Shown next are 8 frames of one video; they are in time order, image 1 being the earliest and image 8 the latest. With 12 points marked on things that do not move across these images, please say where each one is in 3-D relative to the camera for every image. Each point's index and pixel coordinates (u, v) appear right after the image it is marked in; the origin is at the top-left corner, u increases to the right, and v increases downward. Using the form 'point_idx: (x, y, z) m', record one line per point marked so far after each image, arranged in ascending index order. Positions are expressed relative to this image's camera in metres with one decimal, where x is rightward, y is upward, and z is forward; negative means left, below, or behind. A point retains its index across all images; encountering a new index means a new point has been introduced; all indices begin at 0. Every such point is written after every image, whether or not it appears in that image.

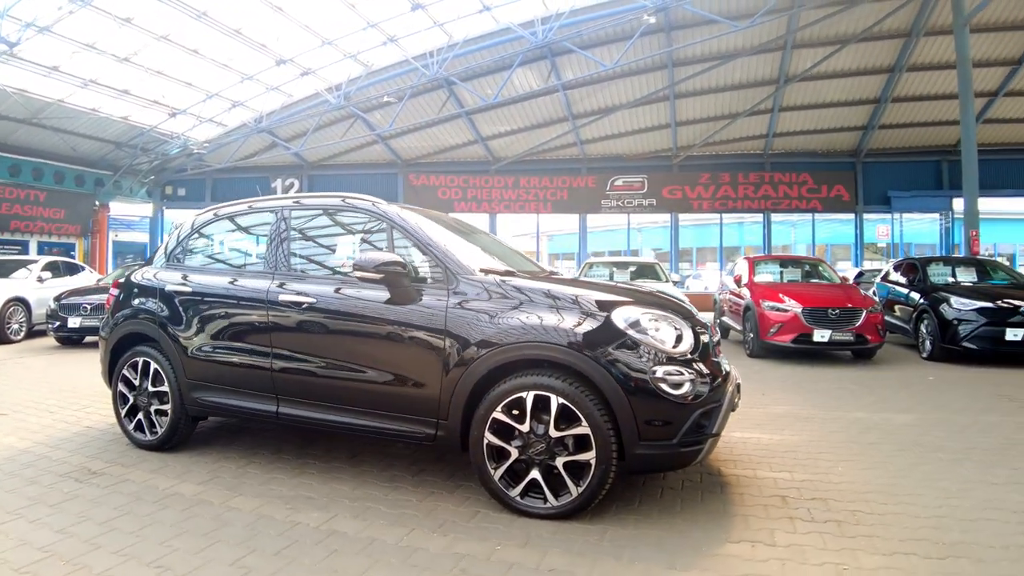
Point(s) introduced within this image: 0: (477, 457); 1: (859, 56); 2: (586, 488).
0: (-0.1, -0.8, +2.8) m
1: (+9.1, +6.1, +15.0) m
2: (+0.4, -0.9, +2.6) m
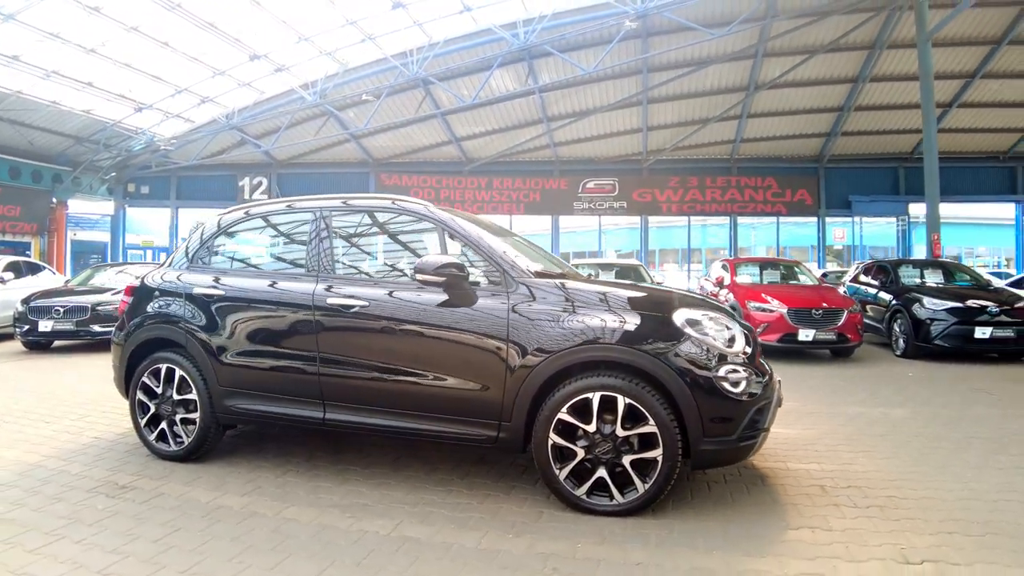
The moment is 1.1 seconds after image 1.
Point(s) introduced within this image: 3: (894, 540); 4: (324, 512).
0: (+0.2, -0.8, +2.7) m
1: (+8.5, +6.1, +15.6) m
2: (+0.7, -0.9, +2.7) m
3: (+1.7, -1.1, +2.5) m
4: (-0.9, -1.1, +2.6) m
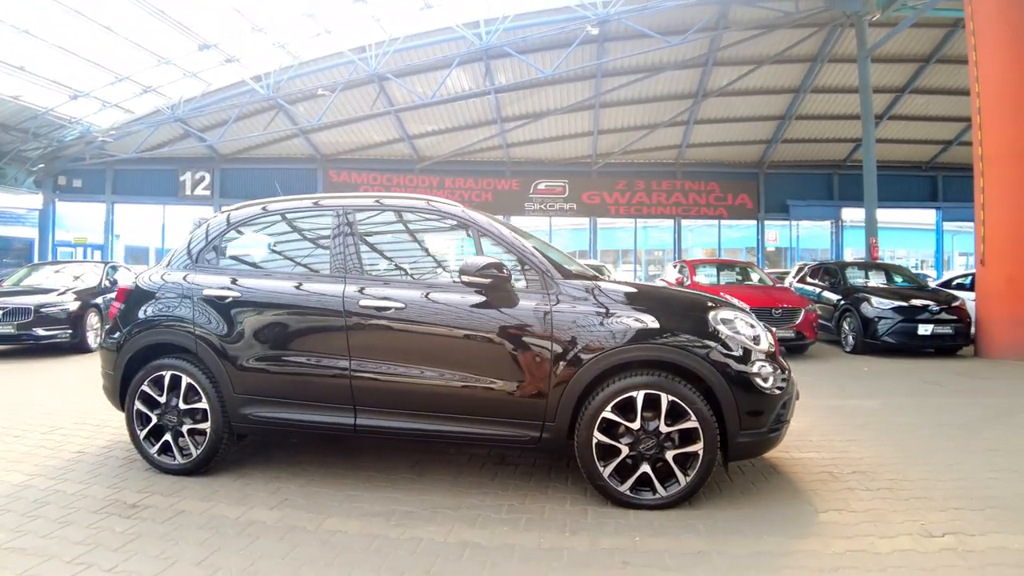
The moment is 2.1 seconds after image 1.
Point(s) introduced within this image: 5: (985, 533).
0: (+0.4, -0.8, +2.8) m
1: (+7.3, +6.1, +16.4) m
2: (+0.9, -0.9, +2.8) m
3: (+1.9, -1.1, +2.7) m
4: (-0.6, -1.1, +2.5) m
5: (+2.1, -1.1, +2.5) m
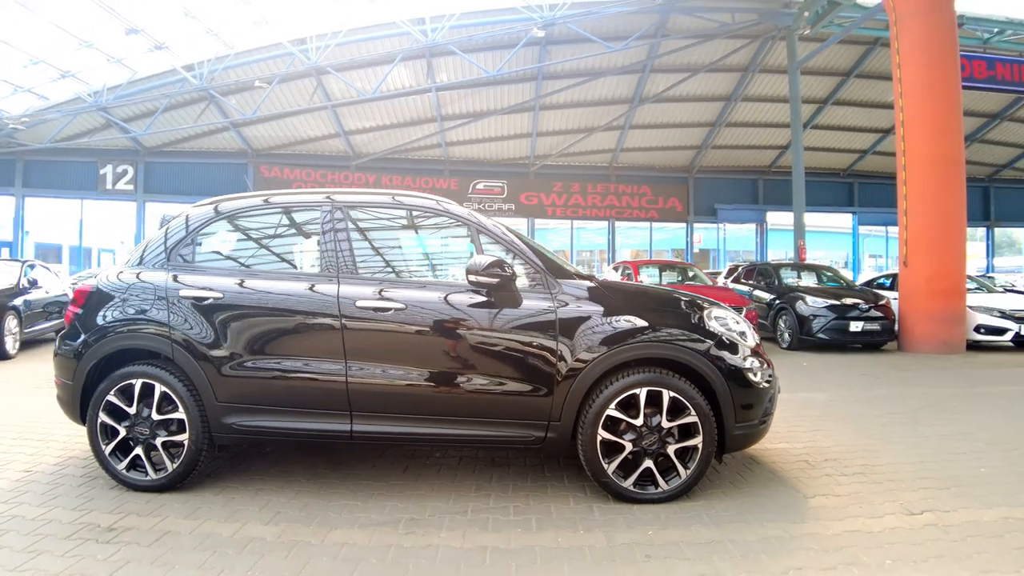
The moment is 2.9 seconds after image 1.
0: (+0.4, -0.8, +2.8) m
1: (+5.6, +6.2, +17.1) m
2: (+0.9, -0.9, +2.9) m
3: (+2.0, -1.1, +2.9) m
4: (-0.6, -1.1, +2.4) m
5: (+2.2, -1.1, +2.8) m
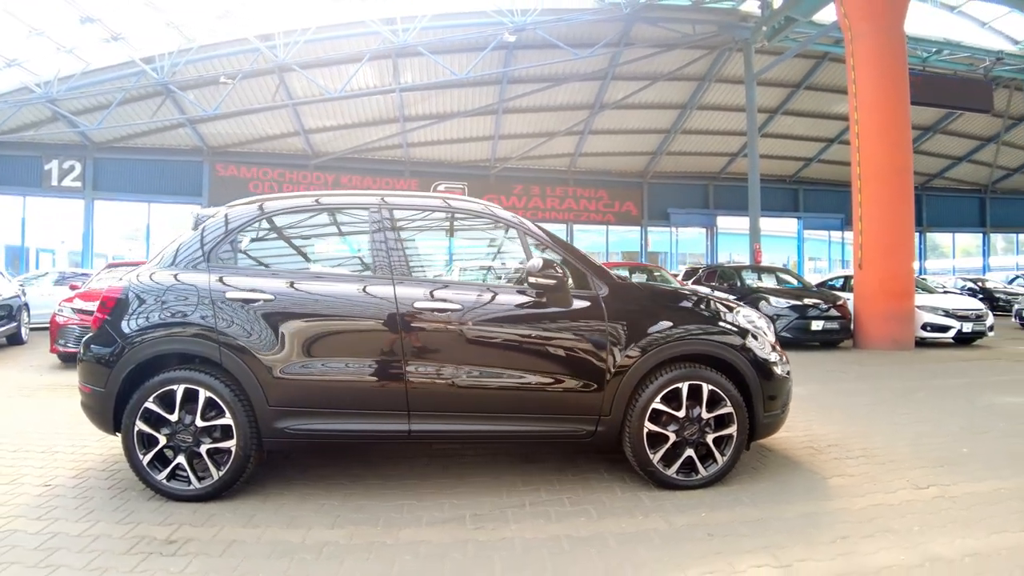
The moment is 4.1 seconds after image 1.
0: (+0.7, -0.8, +3.0) m
1: (+4.7, +6.1, +17.7) m
2: (+1.2, -0.9, +3.0) m
3: (+2.2, -1.1, +3.2) m
4: (-0.3, -1.1, +2.5) m
5: (+2.4, -1.1, +3.0) m
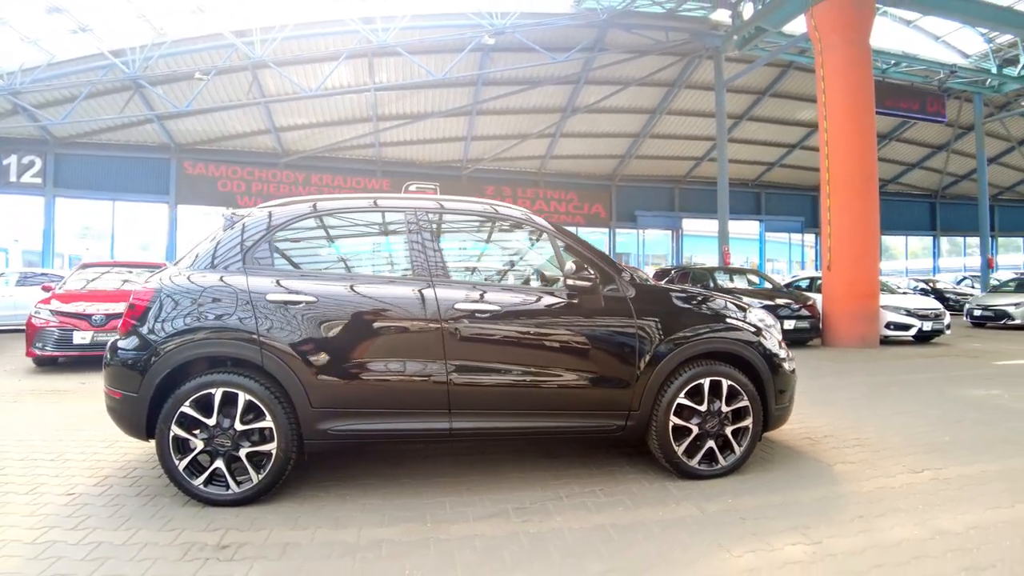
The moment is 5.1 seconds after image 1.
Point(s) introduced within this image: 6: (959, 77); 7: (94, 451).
0: (+0.8, -0.8, +3.1) m
1: (+4.0, +6.1, +18.1) m
2: (+1.3, -0.9, +3.2) m
3: (+2.4, -1.1, +3.4) m
4: (-0.1, -1.1, +2.6) m
5: (+2.6, -1.1, +3.3) m
6: (+14.4, +6.8, +18.3) m
7: (-2.9, -1.1, +3.8) m
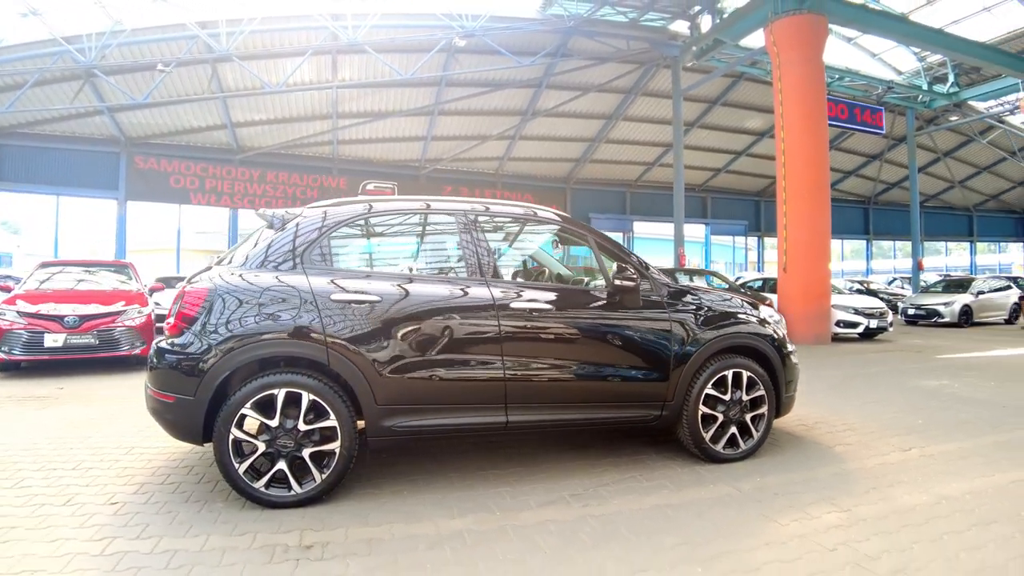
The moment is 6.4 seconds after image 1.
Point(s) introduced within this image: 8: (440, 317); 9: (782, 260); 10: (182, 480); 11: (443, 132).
0: (+1.1, -0.8, +3.3) m
1: (+2.9, +6.1, +18.5) m
2: (+1.6, -0.9, +3.5) m
3: (+2.6, -1.1, +3.8) m
4: (+0.2, -1.1, +2.8) m
5: (+2.8, -1.1, +3.7) m
6: (+13.3, +6.8, +19.6) m
7: (-2.7, -1.1, +3.8) m
8: (-0.4, -0.1, +3.0) m
9: (+5.7, +0.6, +11.7) m
10: (-2.0, -1.1, +3.4) m
11: (-1.9, +5.3, +19.3) m
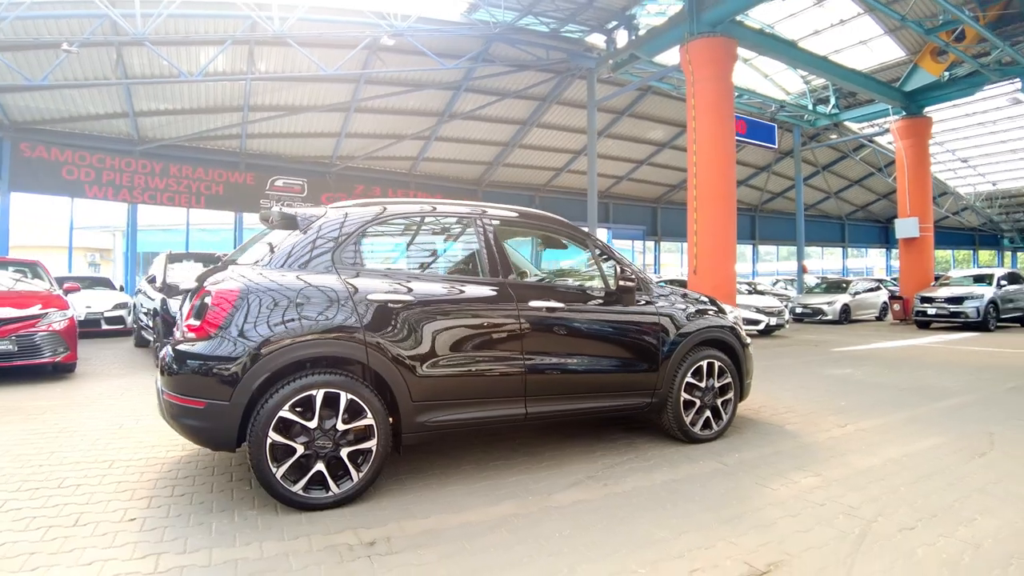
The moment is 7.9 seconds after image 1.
0: (+1.1, -0.8, +3.8) m
1: (+0.5, +6.0, +19.1) m
2: (+1.6, -0.9, +4.0) m
3: (+2.5, -1.1, +4.4) m
4: (+0.3, -1.1, +3.0) m
5: (+2.8, -1.1, +4.4) m
6: (+10.6, +6.8, +21.8) m
7: (-2.6, -1.1, +3.6) m
8: (-0.3, -0.2, +3.2) m
9: (+4.4, +0.6, +12.8) m
10: (-1.9, -1.1, +3.3) m
11: (-4.4, +5.3, +19.1) m
